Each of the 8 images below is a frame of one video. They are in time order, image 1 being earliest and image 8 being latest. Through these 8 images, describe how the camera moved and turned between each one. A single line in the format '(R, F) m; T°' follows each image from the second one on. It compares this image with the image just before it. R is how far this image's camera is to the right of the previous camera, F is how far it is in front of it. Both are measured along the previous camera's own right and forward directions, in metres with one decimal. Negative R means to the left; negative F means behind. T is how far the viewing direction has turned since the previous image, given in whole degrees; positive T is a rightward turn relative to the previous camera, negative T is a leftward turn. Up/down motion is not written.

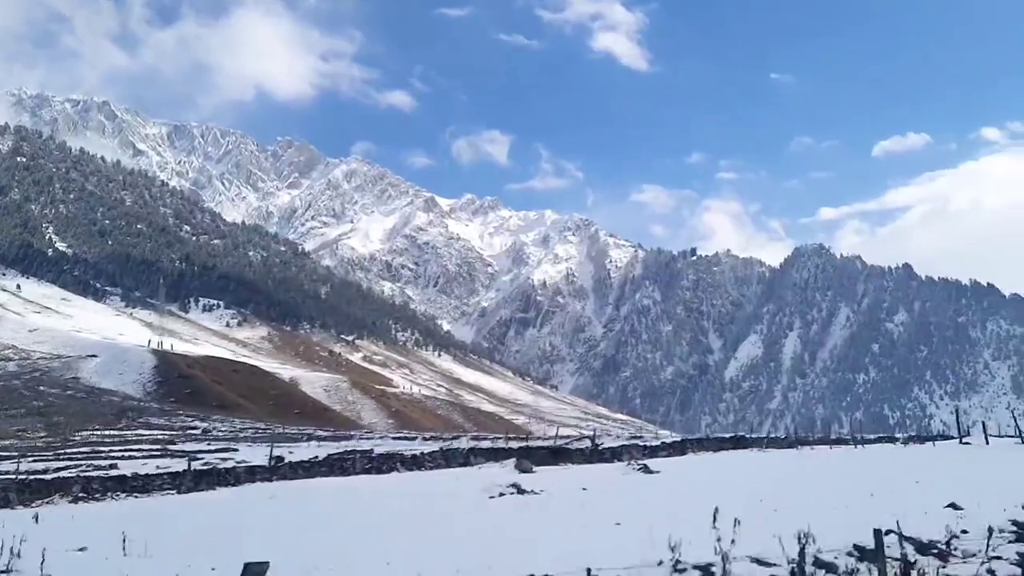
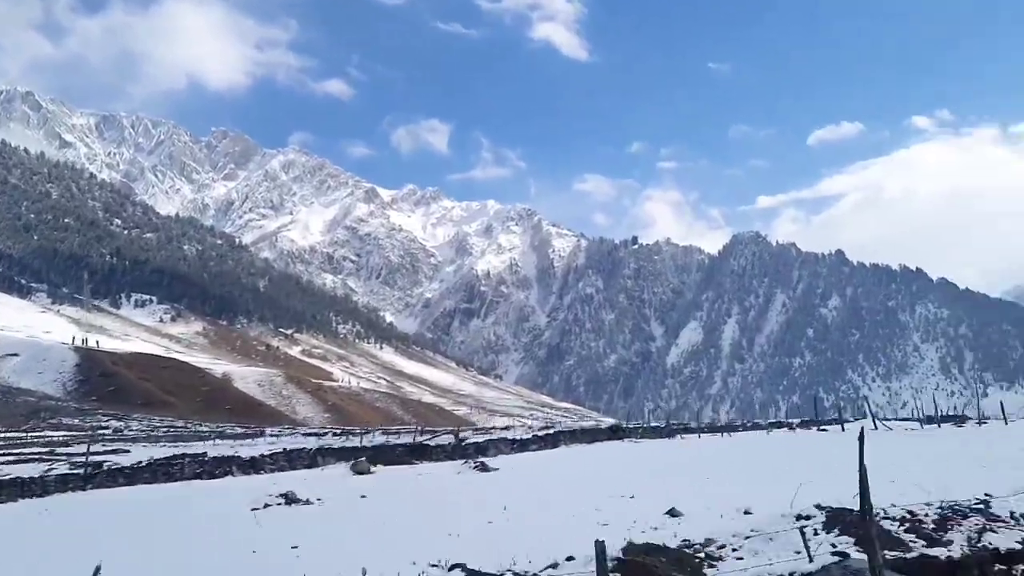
(+0.9, +0.3) m; +4°
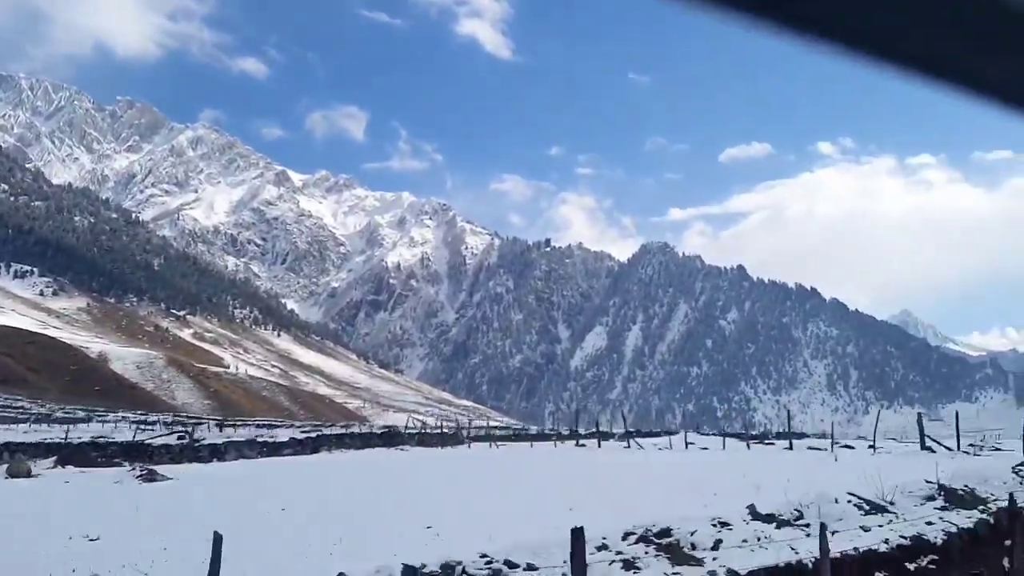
(+1.5, +1.1) m; +6°
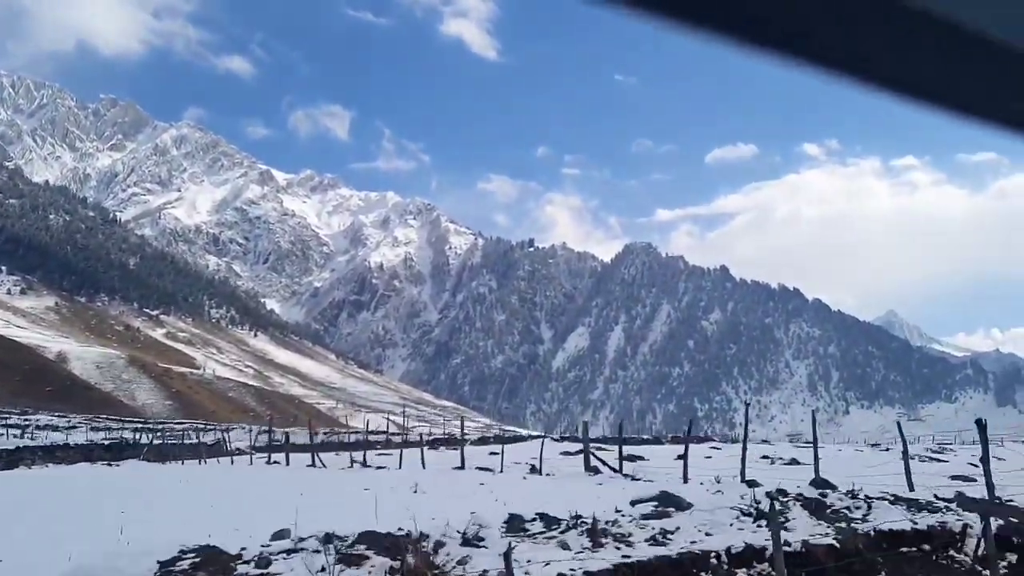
(+1.9, +1.5) m; +1°
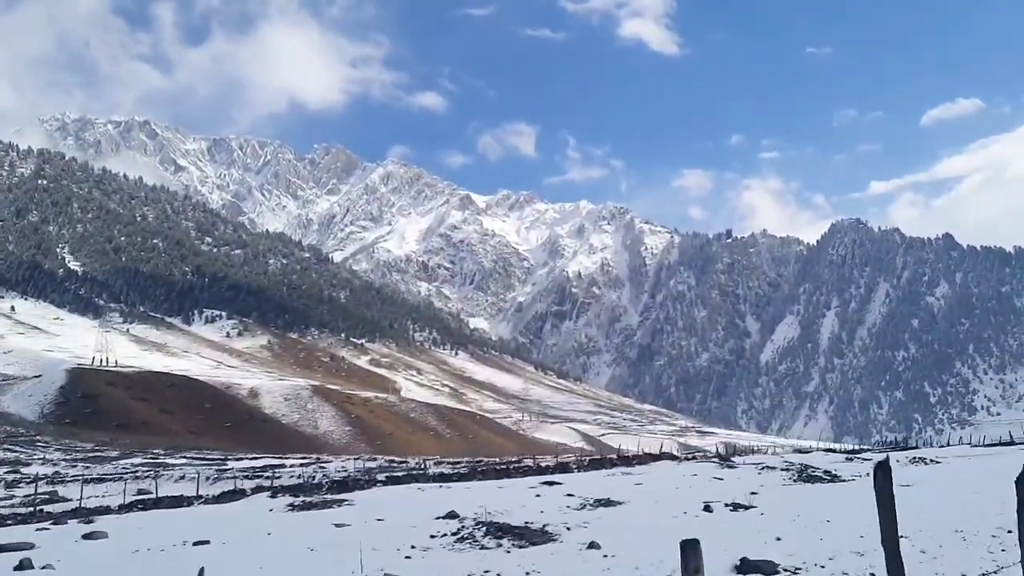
(+4.8, +3.6) m; -14°
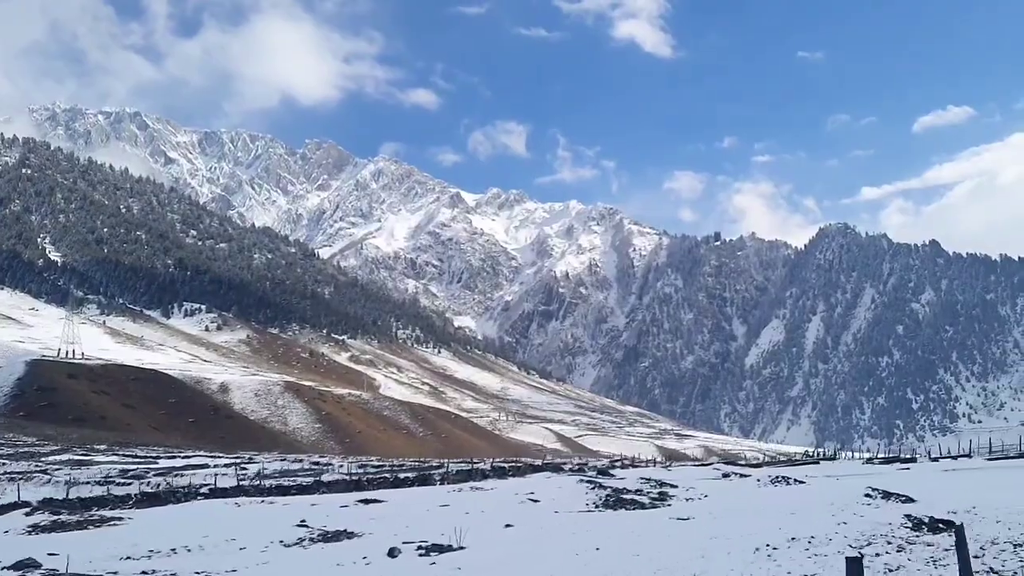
(+1.7, +0.9) m; +1°
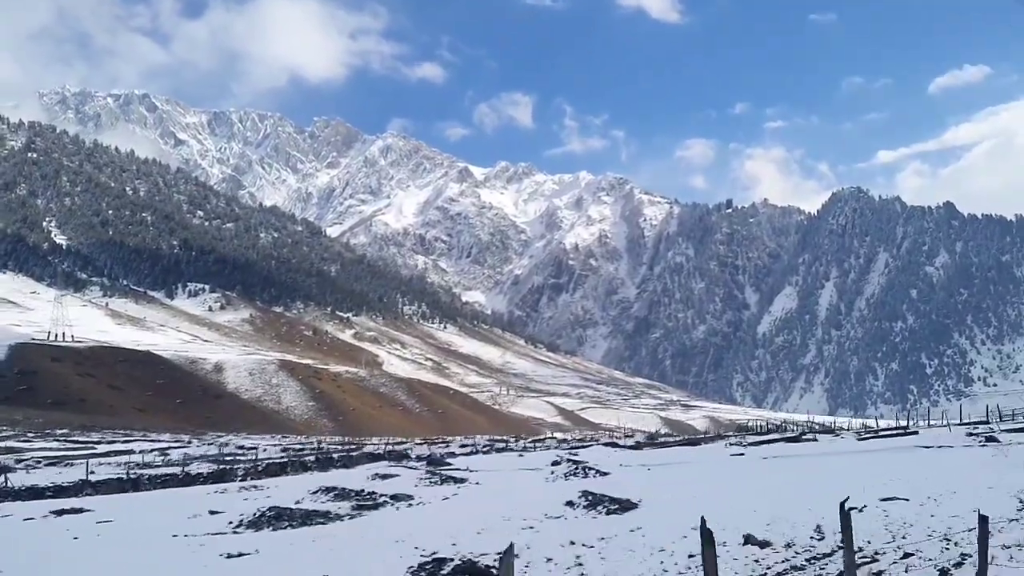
(+2.1, +1.7) m; -1°
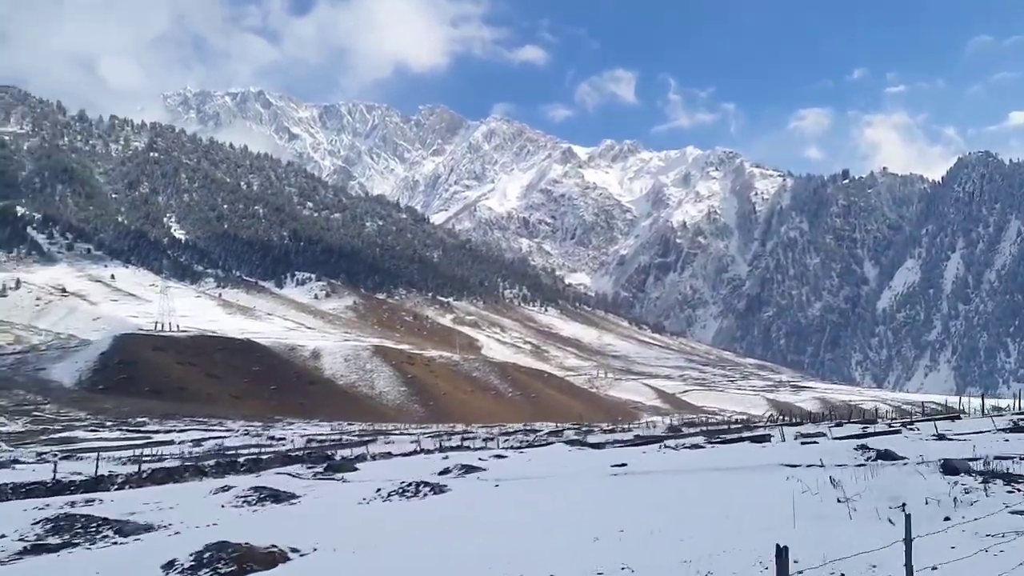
(+2.0, +1.7) m; -7°
